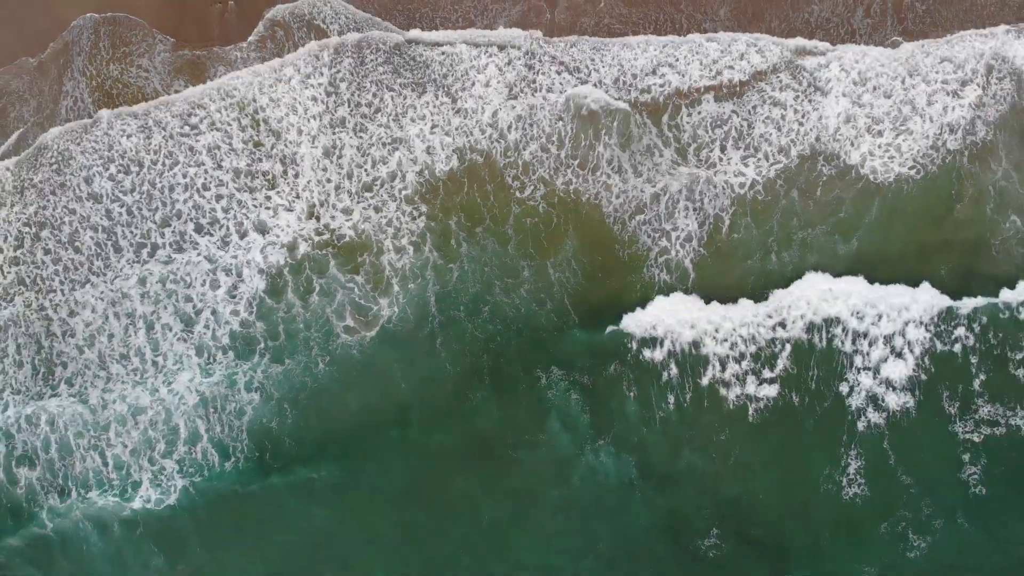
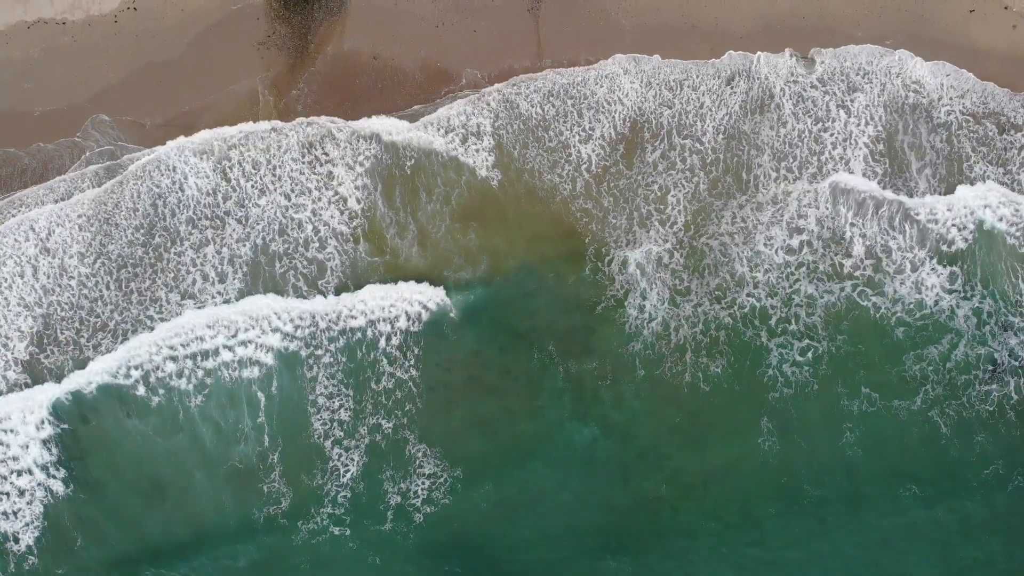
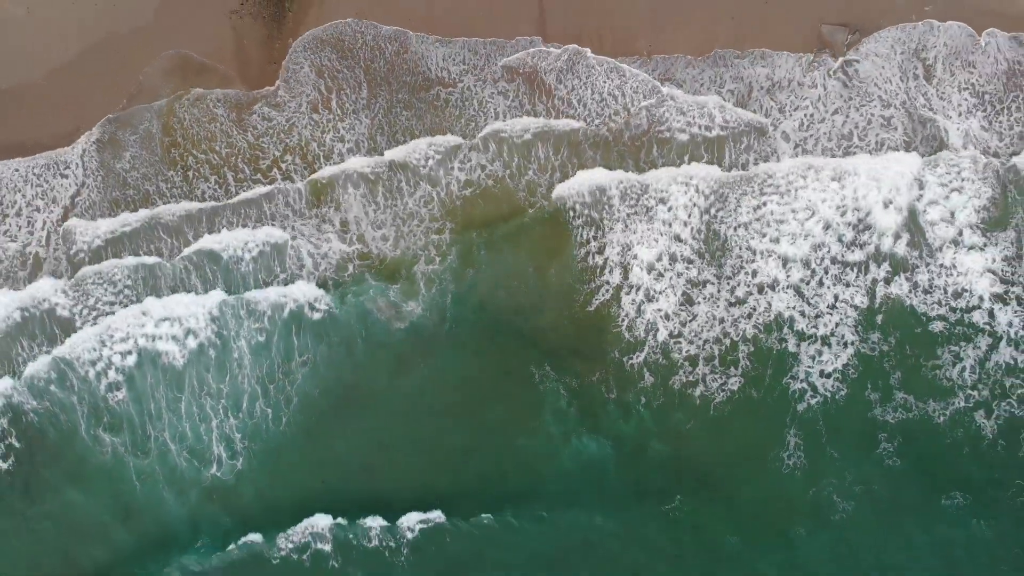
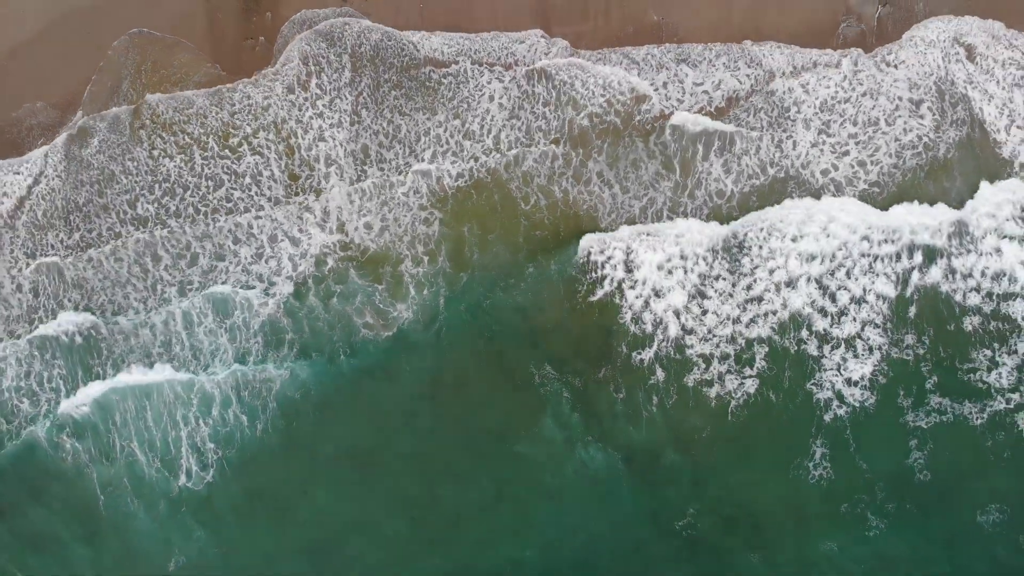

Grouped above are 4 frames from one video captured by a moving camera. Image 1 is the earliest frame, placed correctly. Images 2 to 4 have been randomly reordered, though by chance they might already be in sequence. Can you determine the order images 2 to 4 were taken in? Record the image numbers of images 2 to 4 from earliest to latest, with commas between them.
4, 3, 2
